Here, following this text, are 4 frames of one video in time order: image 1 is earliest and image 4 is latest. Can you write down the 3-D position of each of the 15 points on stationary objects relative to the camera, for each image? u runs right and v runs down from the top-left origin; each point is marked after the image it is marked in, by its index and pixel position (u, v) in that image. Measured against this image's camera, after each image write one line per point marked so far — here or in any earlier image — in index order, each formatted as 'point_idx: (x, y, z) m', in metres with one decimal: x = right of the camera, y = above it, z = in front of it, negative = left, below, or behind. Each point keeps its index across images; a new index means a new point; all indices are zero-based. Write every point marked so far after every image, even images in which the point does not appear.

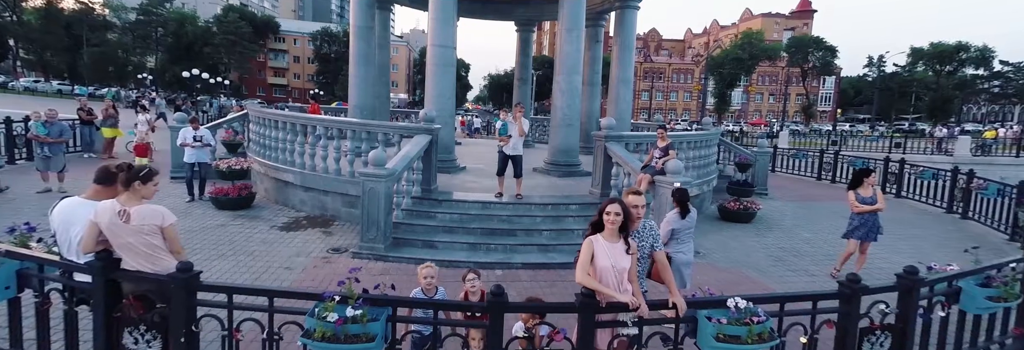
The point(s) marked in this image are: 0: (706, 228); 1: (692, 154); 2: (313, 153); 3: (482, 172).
0: (+2.9, -0.8, +7.3) m
1: (+2.8, +0.3, +7.7) m
2: (-2.8, +0.3, +6.9) m
3: (-0.5, +0.1, +8.7) m
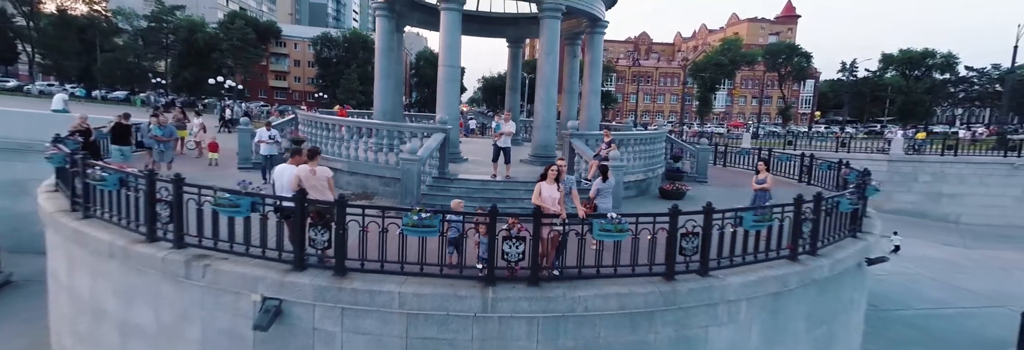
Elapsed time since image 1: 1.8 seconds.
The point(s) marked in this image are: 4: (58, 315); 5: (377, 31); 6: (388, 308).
0: (+2.7, -0.6, +9.9) m
1: (+2.6, +0.6, +10.3) m
2: (-3.0, +0.6, +9.4) m
3: (-0.7, +0.3, +11.2) m
4: (-6.2, -1.9, +6.7) m
5: (-3.3, +3.5, +11.9) m
6: (-1.2, -1.3, +4.7) m
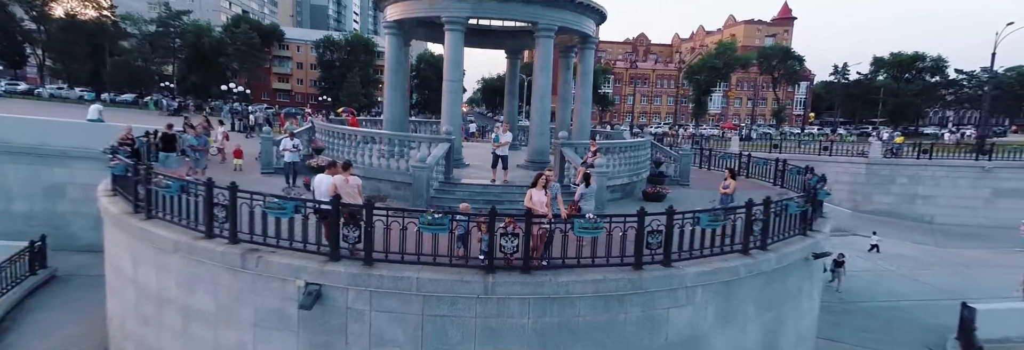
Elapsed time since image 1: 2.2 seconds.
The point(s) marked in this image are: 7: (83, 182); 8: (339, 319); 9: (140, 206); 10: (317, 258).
0: (+2.6, -0.7, +11.1) m
1: (+2.6, +0.5, +11.4) m
2: (-3.0, +0.5, +10.6) m
3: (-0.8, +0.2, +12.3) m
4: (-6.3, -2.0, +7.9) m
5: (-3.3, +3.4, +13.0) m
6: (-1.2, -1.4, +5.8) m
7: (-11.7, -0.2, +13.3) m
8: (-2.1, -1.8, +6.1) m
9: (-5.6, -0.5, +7.5) m
10: (-2.4, -1.0, +6.1) m
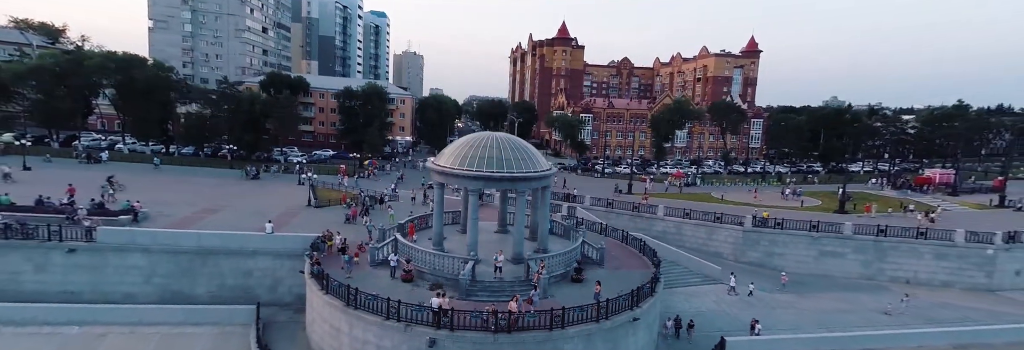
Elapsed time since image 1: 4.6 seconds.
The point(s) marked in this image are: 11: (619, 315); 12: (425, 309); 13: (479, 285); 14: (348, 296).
0: (+2.3, -4.9, +21.8) m
1: (+2.2, -3.8, +22.2) m
2: (-3.4, -3.8, +21.2) m
3: (-1.2, -4.0, +23.0) m
4: (-6.6, -6.2, +18.5) m
5: (-3.7, -0.8, +23.7) m
6: (-1.5, -5.6, +16.5) m
7: (-12.1, -4.4, +23.9) m
8: (-2.4, -6.0, +16.7) m
9: (-5.9, -4.7, +18.1) m
10: (-2.7, -5.2, +16.8) m
11: (+4.0, -5.3, +18.5) m
12: (-3.0, -4.6, +16.9) m
13: (-1.3, -4.6, +20.2) m
14: (-6.1, -4.4, +18.2) m
